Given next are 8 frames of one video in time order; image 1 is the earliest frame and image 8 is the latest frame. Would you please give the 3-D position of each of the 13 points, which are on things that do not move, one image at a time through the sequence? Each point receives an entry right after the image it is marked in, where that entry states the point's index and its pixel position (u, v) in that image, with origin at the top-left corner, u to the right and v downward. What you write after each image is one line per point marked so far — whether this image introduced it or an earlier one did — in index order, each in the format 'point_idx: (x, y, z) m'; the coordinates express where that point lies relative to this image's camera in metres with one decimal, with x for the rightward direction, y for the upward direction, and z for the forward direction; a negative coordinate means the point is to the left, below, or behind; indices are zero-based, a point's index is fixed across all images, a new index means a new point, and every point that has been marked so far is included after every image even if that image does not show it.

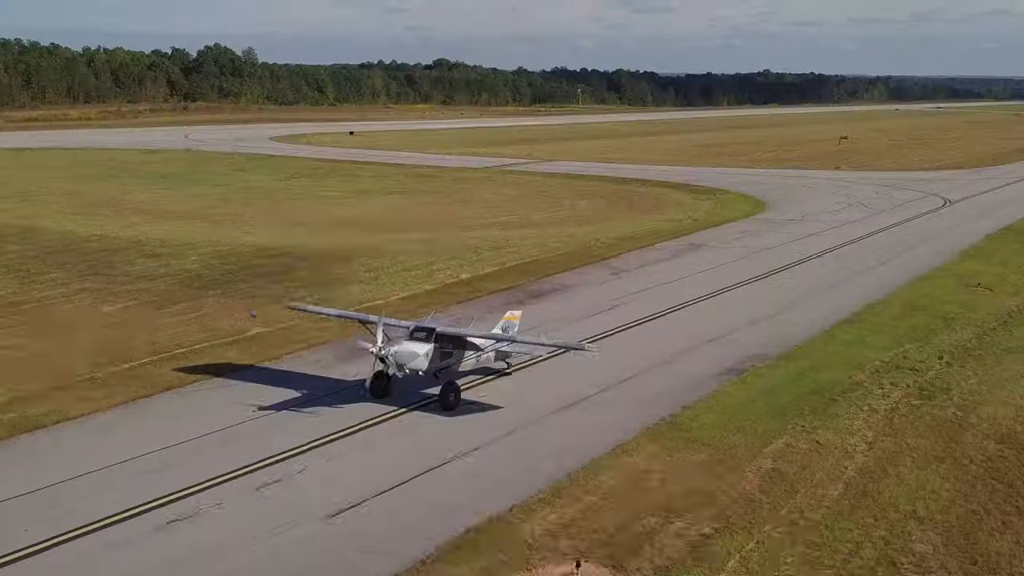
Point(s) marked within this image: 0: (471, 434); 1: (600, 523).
0: (-0.5, -2.0, +16.8) m
1: (+0.9, -2.6, +13.6) m
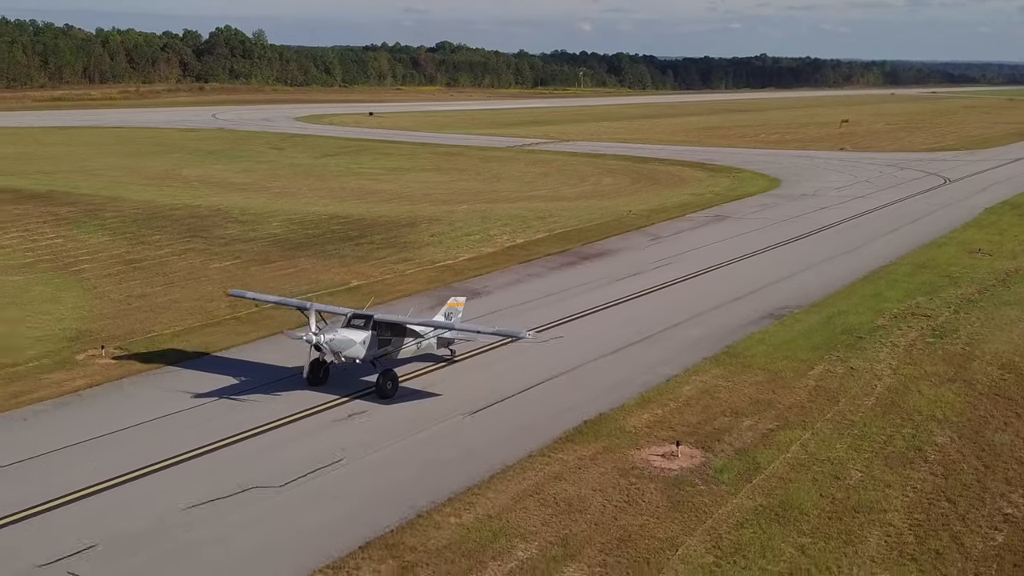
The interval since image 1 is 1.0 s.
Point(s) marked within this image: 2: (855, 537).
0: (+0.9, -1.2, +20.4) m
1: (+2.4, -1.9, +17.2) m
2: (+3.7, -2.7, +13.5) m
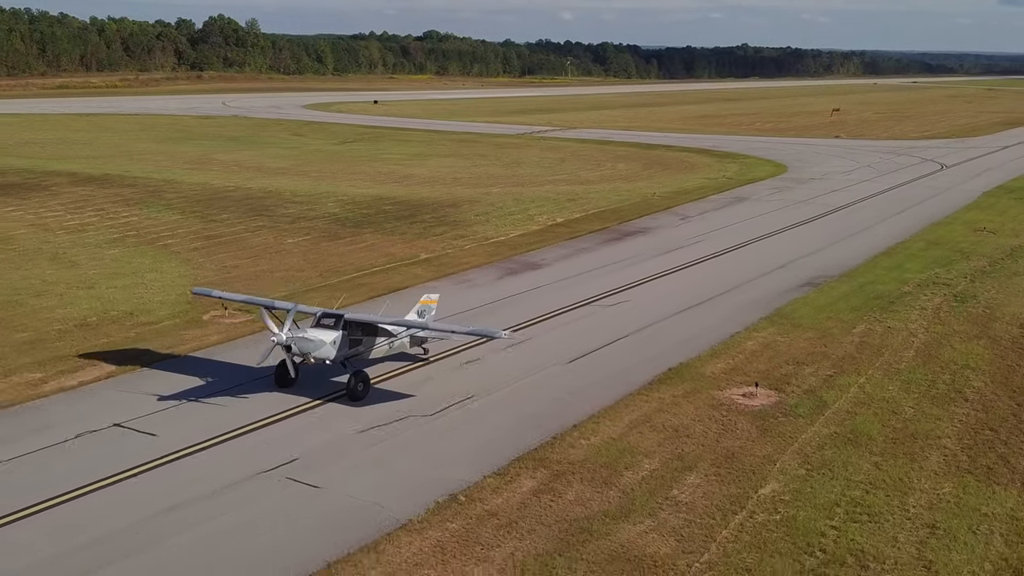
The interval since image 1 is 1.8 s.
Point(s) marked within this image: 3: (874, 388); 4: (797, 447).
0: (+2.3, -0.6, +22.8) m
1: (+3.9, -1.3, +19.7) m
2: (+5.3, -2.2, +16.1) m
3: (+5.6, -1.5, +19.0) m
4: (+3.7, -2.1, +16.1) m
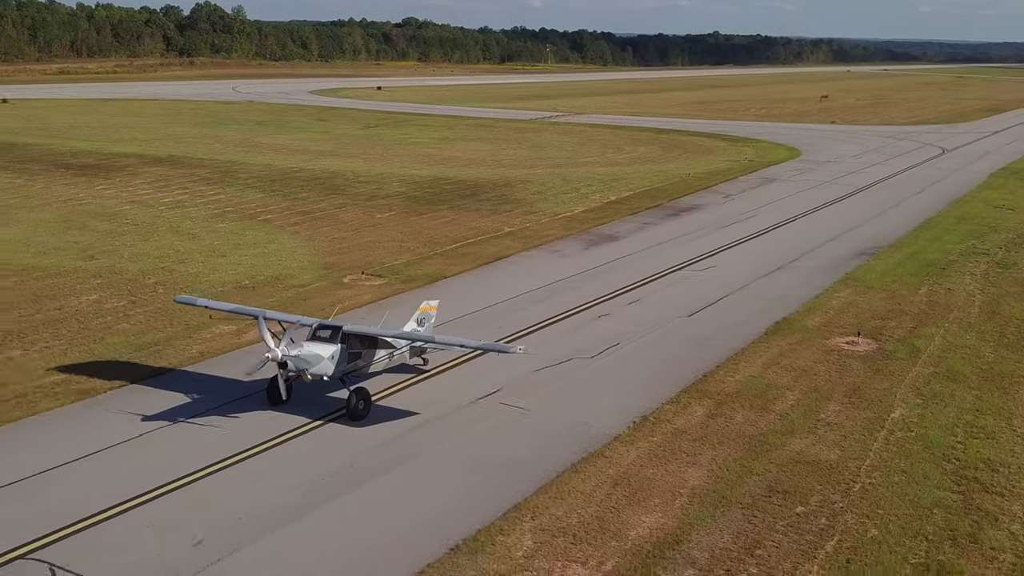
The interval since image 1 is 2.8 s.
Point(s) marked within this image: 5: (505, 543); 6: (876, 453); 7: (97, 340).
0: (+4.4, +0.1, +25.5) m
1: (+6.1, -0.6, +22.4) m
2: (+7.6, -1.6, +18.8) m
3: (+7.8, -0.9, +21.7) m
4: (+6.0, -1.4, +18.8) m
5: (0.0, -2.5, +12.3) m
6: (+4.6, -2.1, +15.5) m
7: (-6.6, -0.9, +19.5) m
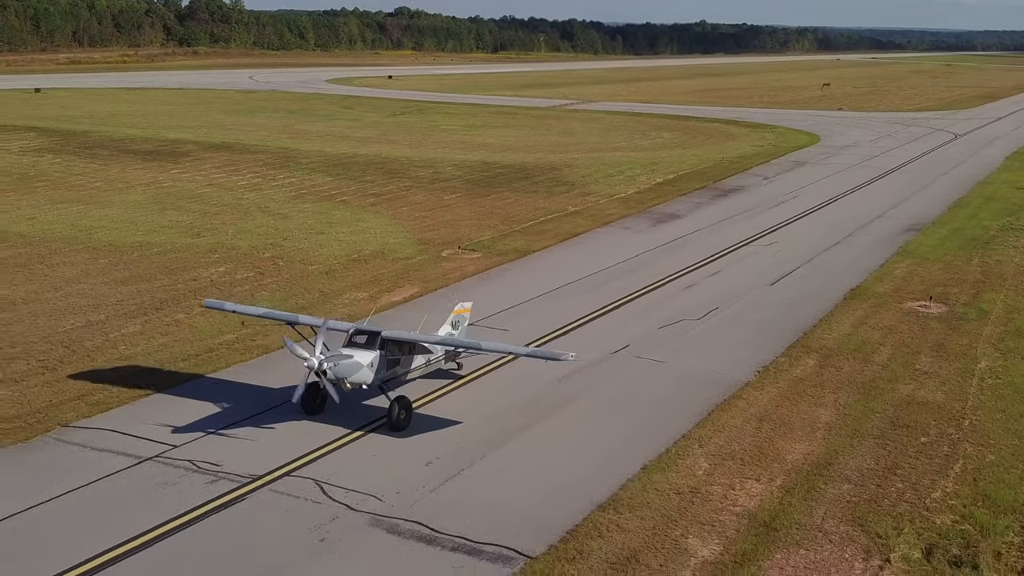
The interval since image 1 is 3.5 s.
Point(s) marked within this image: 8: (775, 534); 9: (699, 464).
0: (+6.3, +0.7, +27.5) m
1: (+8.0, 0.0, +24.5) m
2: (+9.5, -1.0, +20.9) m
3: (+9.7, -0.3, +23.8) m
4: (+8.0, -0.9, +20.9) m
5: (+2.0, -2.0, +14.3) m
6: (+6.6, -1.5, +17.6) m
7: (-4.6, -0.4, +21.4) m
8: (+2.6, -2.5, +12.4) m
9: (+2.2, -2.0, +14.3) m
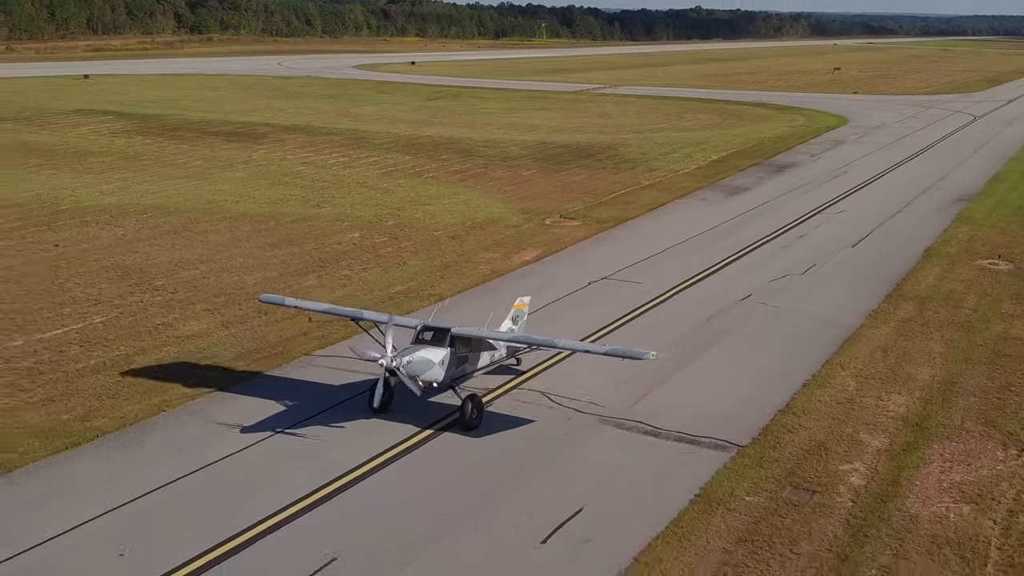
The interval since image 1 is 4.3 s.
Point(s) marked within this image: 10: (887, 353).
0: (+8.6, +1.6, +30.3) m
1: (+10.3, +0.8, +27.2) m
2: (+11.9, -0.1, +23.7) m
3: (+12.1, +0.6, +26.6) m
4: (+10.4, 0.0, +23.6) m
5: (+4.5, -1.3, +17.0) m
6: (+9.0, -0.8, +20.4) m
7: (-2.2, +0.4, +24.1) m
8: (+5.1, -1.8, +15.2) m
9: (+4.7, -1.3, +17.1) m
10: (+5.7, -1.0, +18.6) m
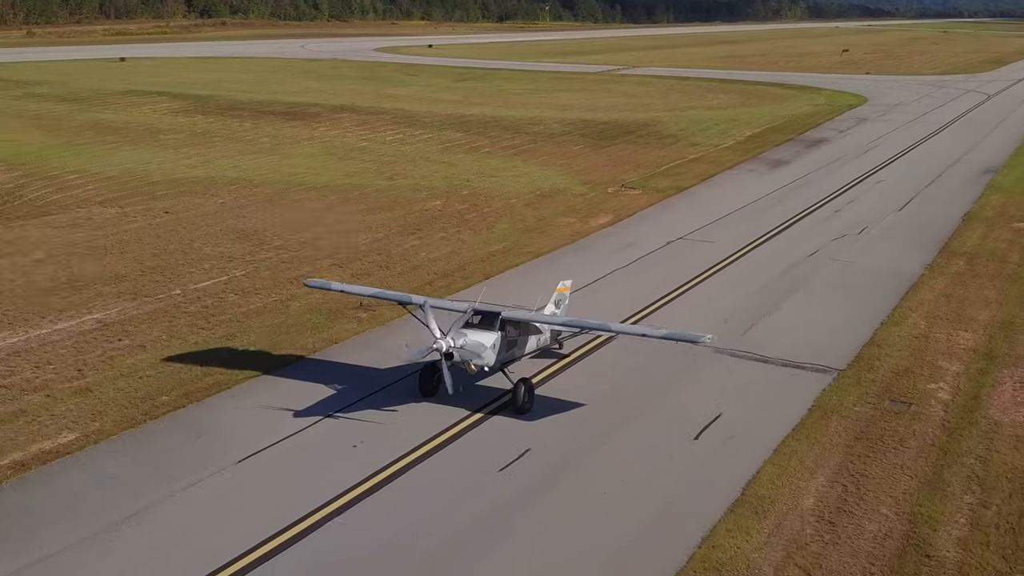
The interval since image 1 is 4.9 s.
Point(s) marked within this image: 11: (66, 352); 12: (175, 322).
0: (+10.3, +2.5, +32.6) m
1: (+12.0, +1.8, +29.5) m
2: (+13.7, +0.7, +26.0) m
3: (+13.8, +1.5, +28.9) m
4: (+12.1, +0.8, +26.0) m
5: (+6.2, -0.5, +19.3) m
6: (+10.7, +0.1, +22.7) m
7: (-0.5, +1.2, +26.4) m
8: (+6.9, -1.0, +17.5) m
9: (+6.4, -0.5, +19.4) m
10: (+7.4, -0.2, +20.9) m
11: (-6.1, -0.9, +17.0) m
12: (-5.1, -0.5, +18.6) m
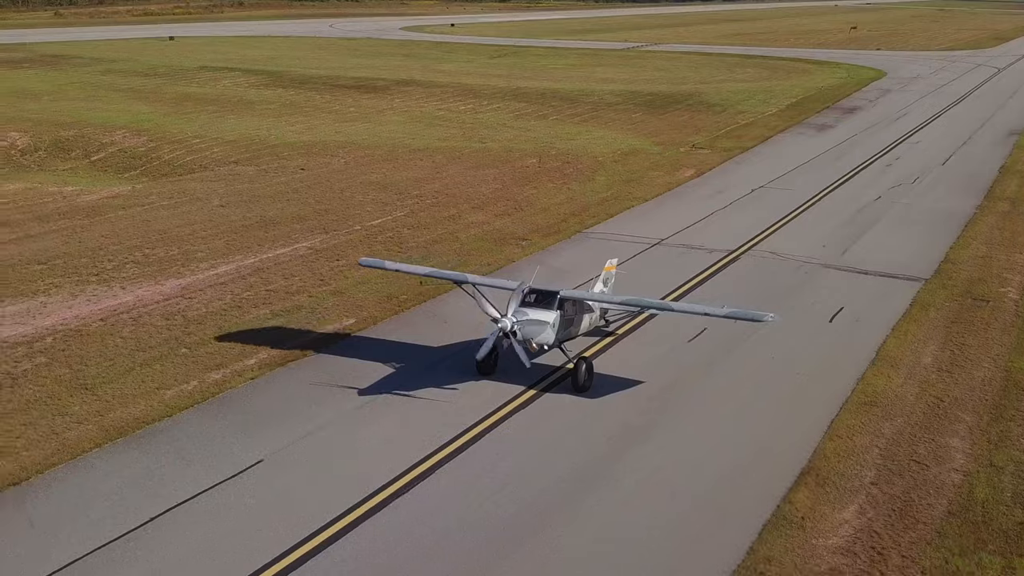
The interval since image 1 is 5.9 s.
0: (+12.7, +4.1, +36.6) m
1: (+14.4, +3.3, +33.6) m
2: (+16.1, +2.2, +30.1) m
3: (+16.2, +3.0, +33.0) m
4: (+14.5, +2.3, +30.0) m
5: (+8.7, +0.8, +23.3) m
6: (+13.2, +1.5, +26.7) m
7: (+1.9, +2.6, +30.3) m
8: (+9.4, +0.3, +21.6) m
9: (+8.9, +0.8, +23.4) m
10: (+9.9, +1.2, +24.9) m
11: (-3.6, +0.3, +21.0) m
12: (-2.5, +0.7, +22.6) m
